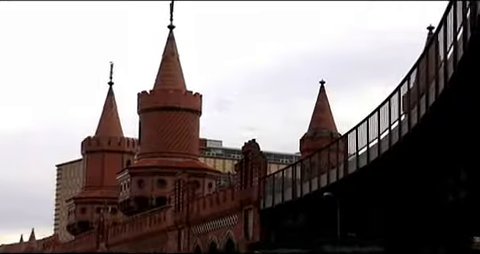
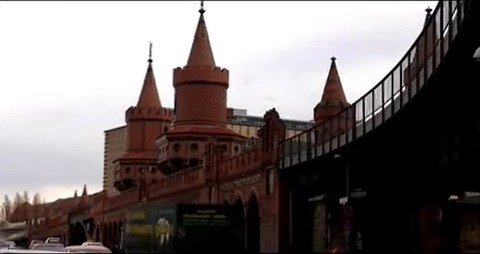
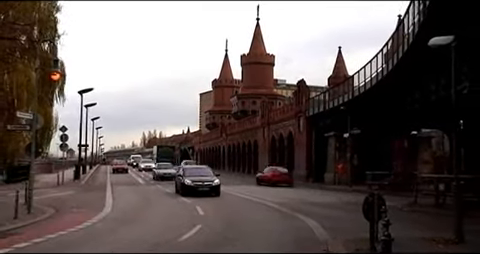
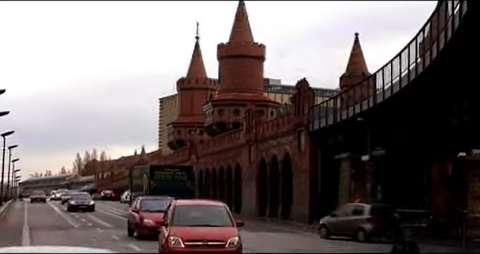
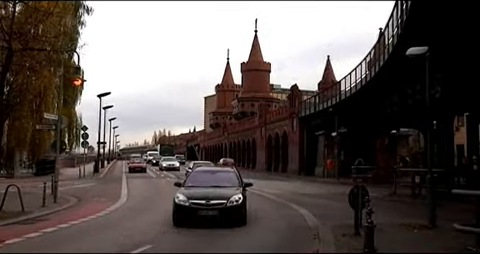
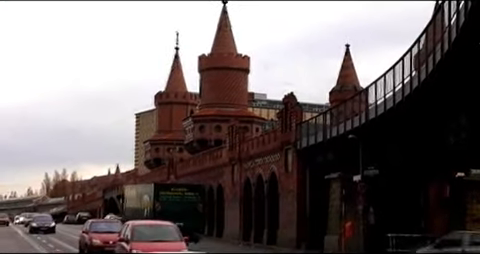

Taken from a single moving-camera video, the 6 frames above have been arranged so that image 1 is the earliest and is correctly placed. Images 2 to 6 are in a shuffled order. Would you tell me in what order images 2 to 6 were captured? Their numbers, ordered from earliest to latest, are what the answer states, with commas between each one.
2, 6, 4, 3, 5
